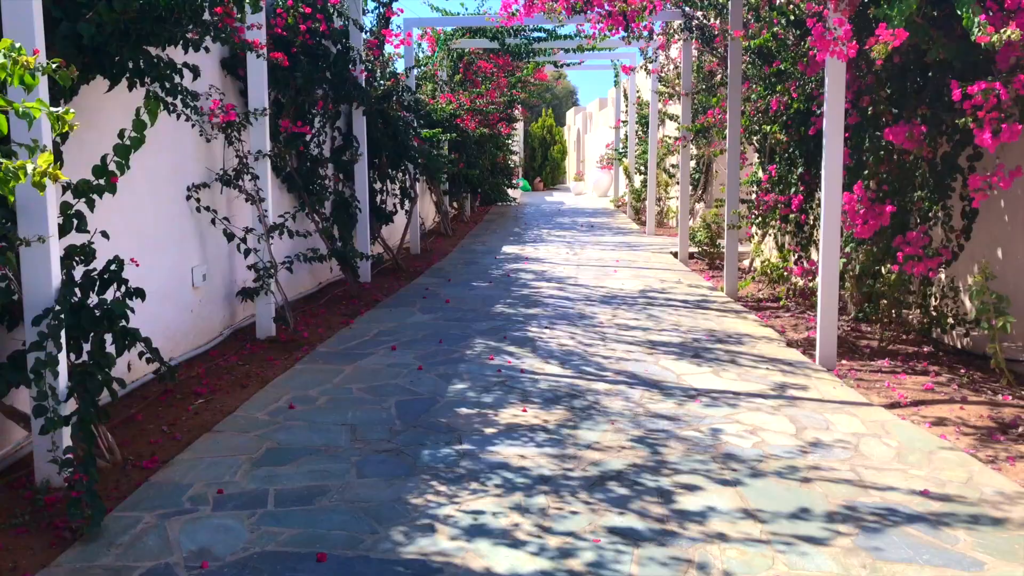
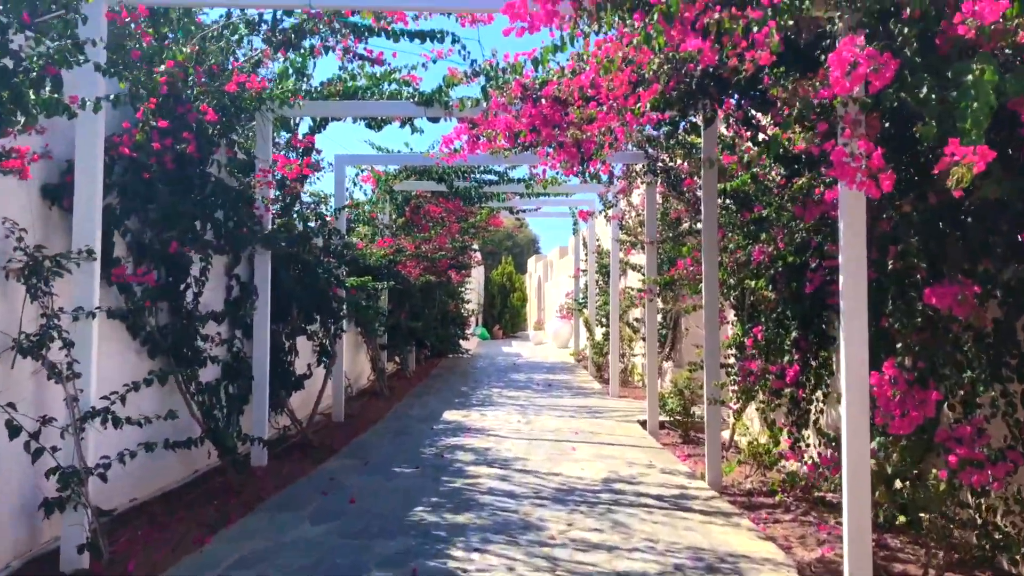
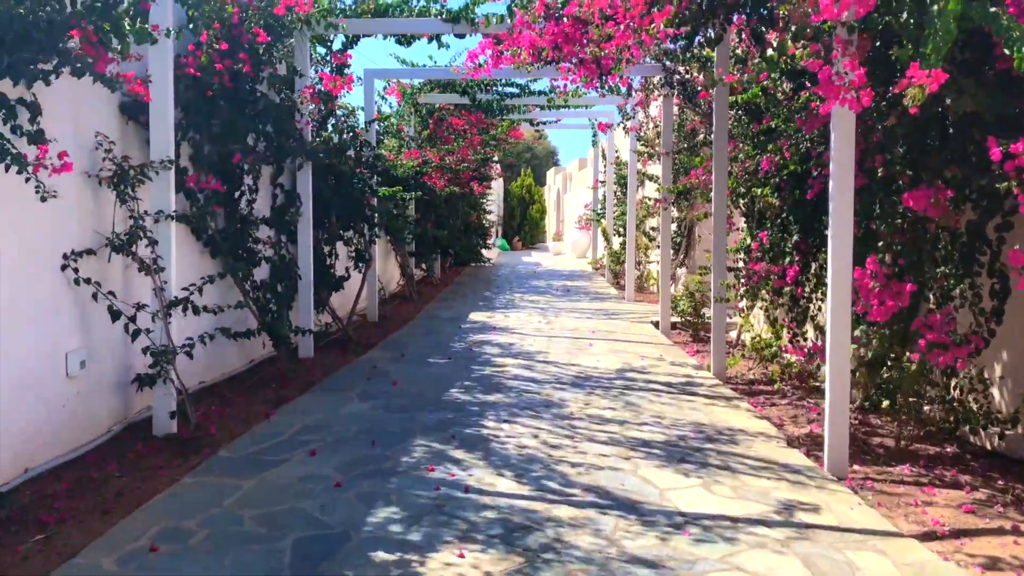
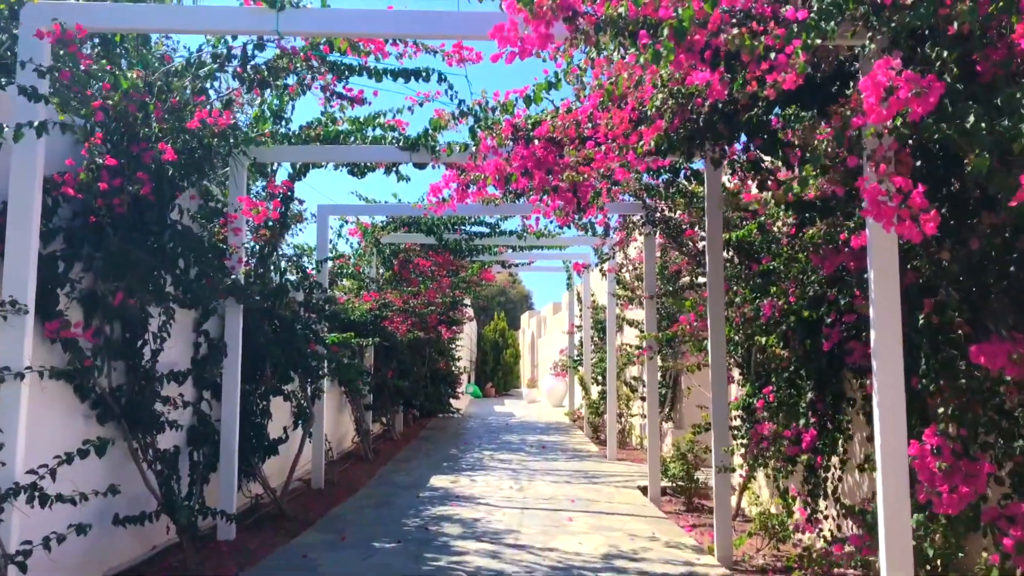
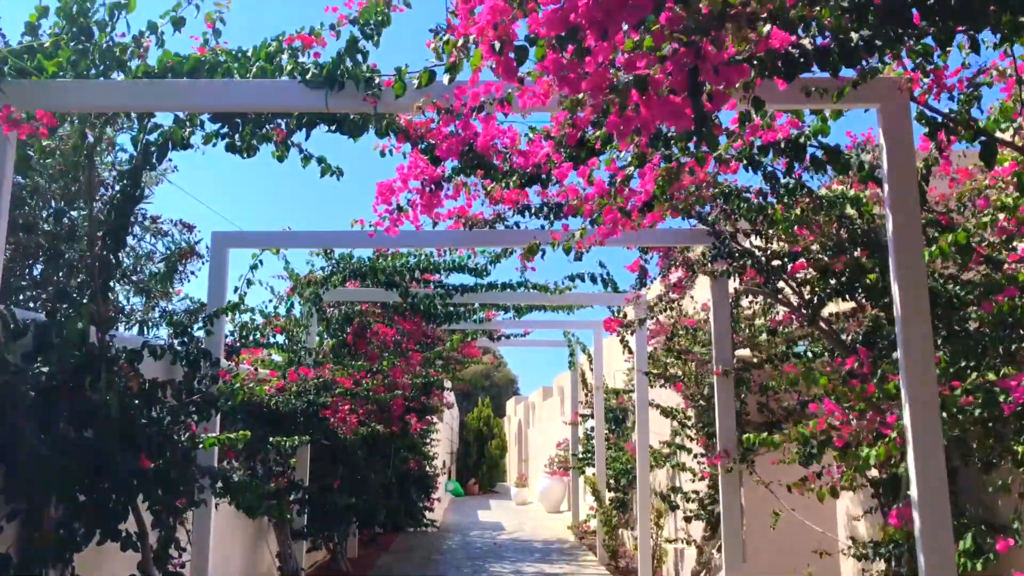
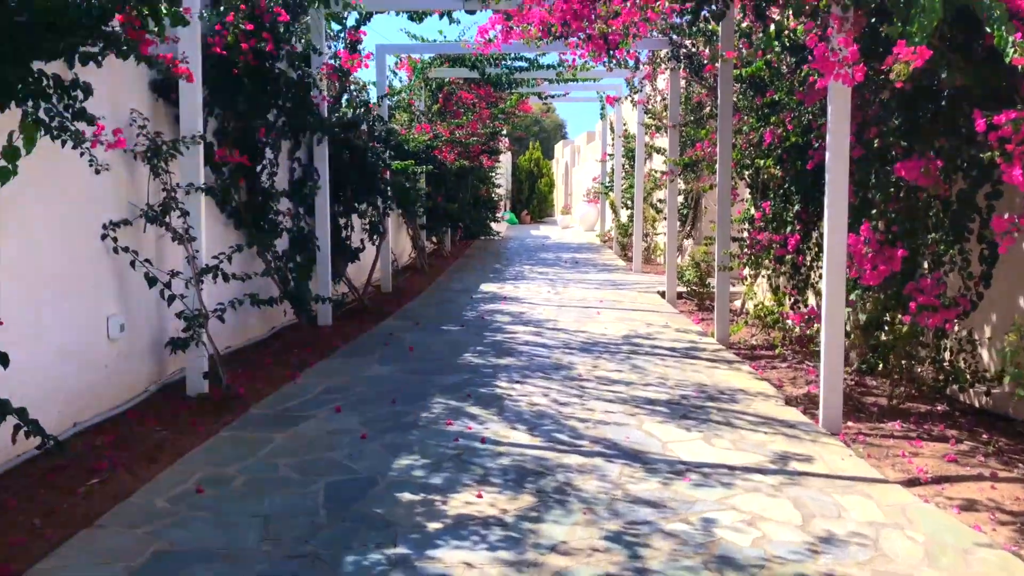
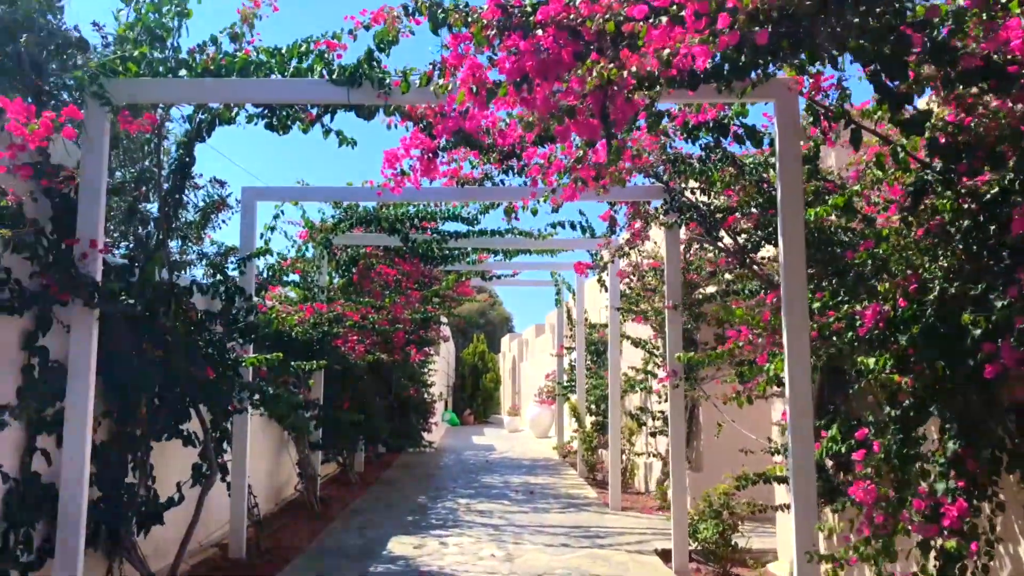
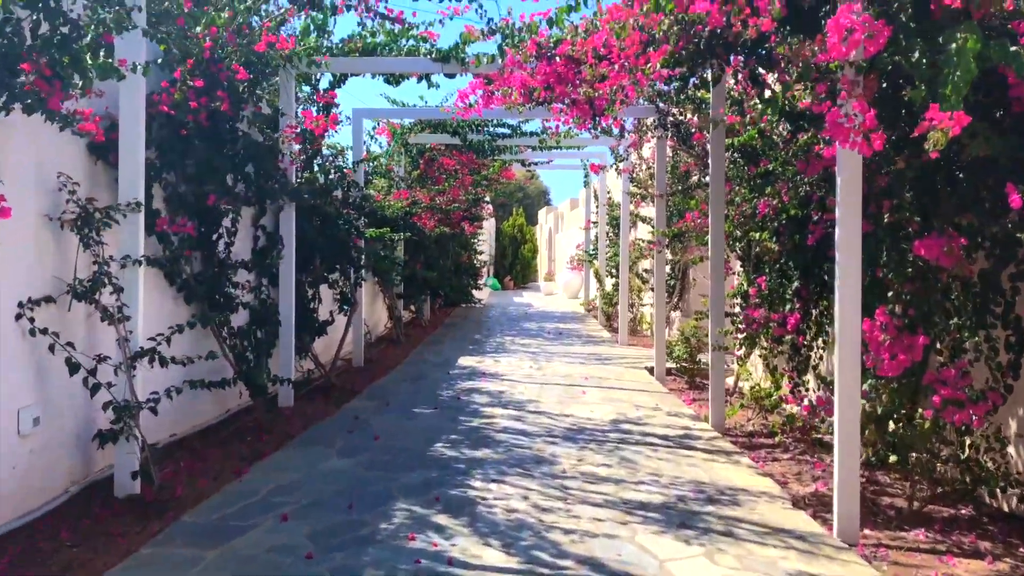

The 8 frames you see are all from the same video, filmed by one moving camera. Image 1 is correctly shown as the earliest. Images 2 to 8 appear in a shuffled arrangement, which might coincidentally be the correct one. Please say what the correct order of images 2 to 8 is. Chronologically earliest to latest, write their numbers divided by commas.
6, 3, 8, 2, 4, 7, 5
